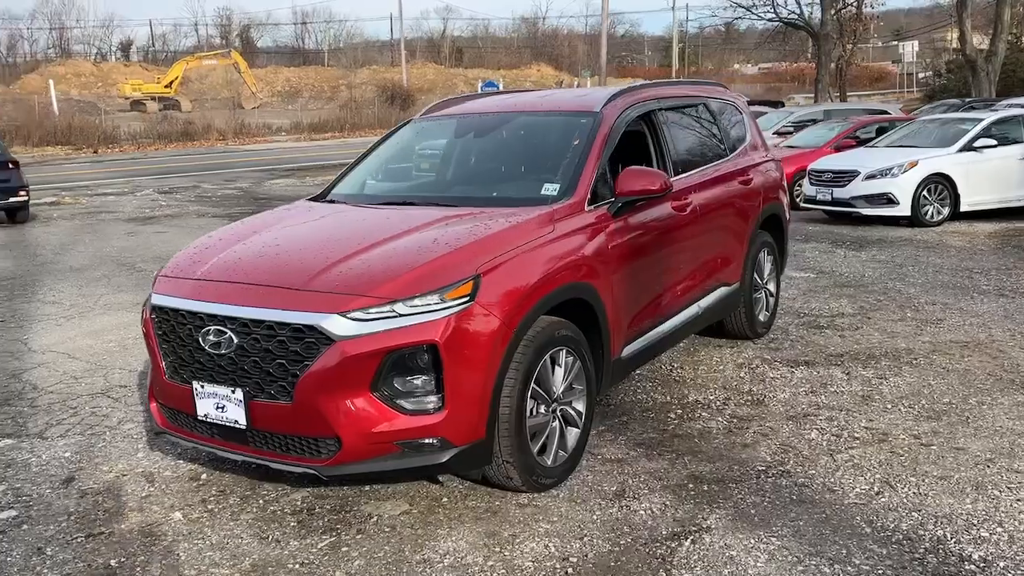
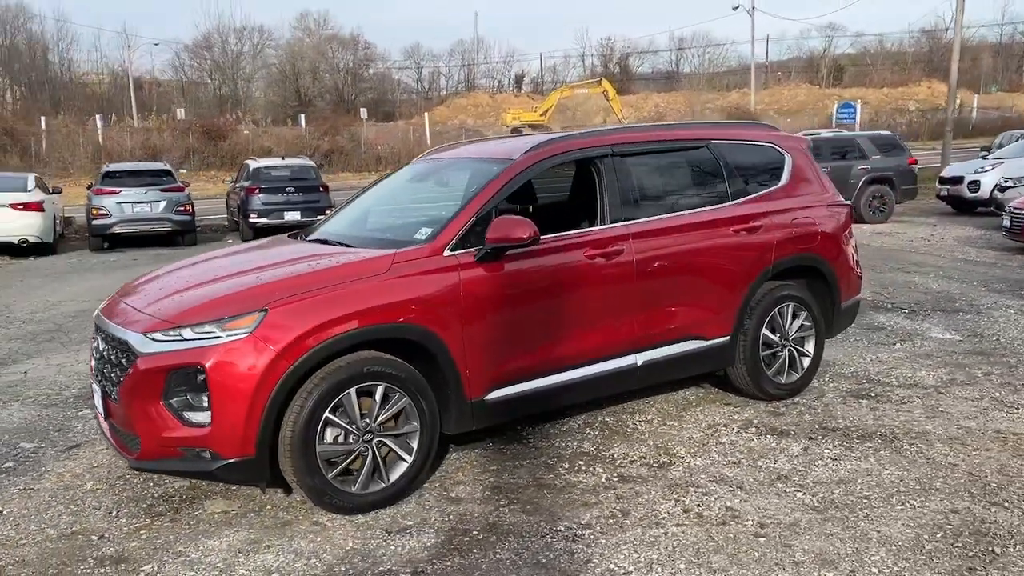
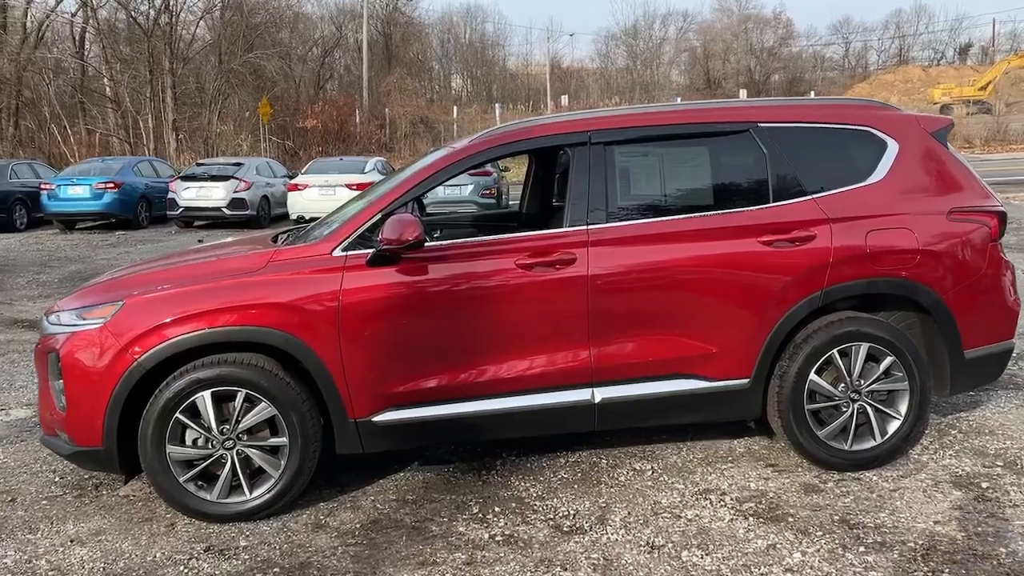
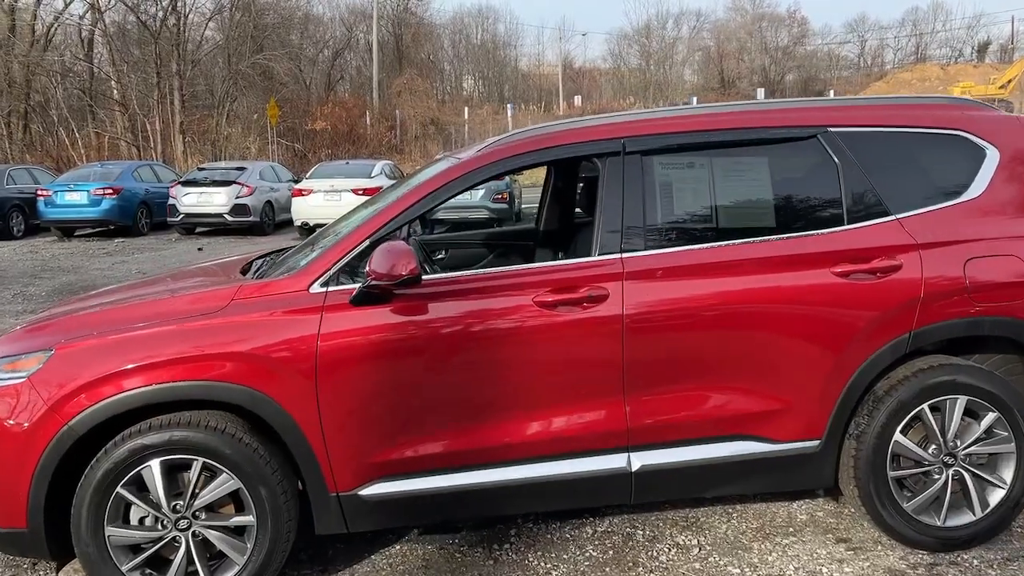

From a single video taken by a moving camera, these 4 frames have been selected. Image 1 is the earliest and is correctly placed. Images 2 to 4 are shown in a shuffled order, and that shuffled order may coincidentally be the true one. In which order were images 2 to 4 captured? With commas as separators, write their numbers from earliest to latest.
2, 3, 4
